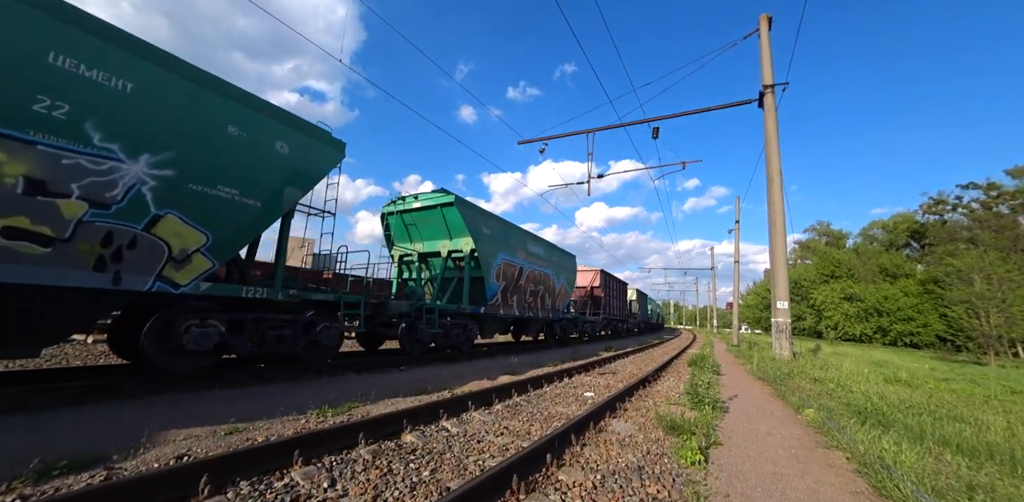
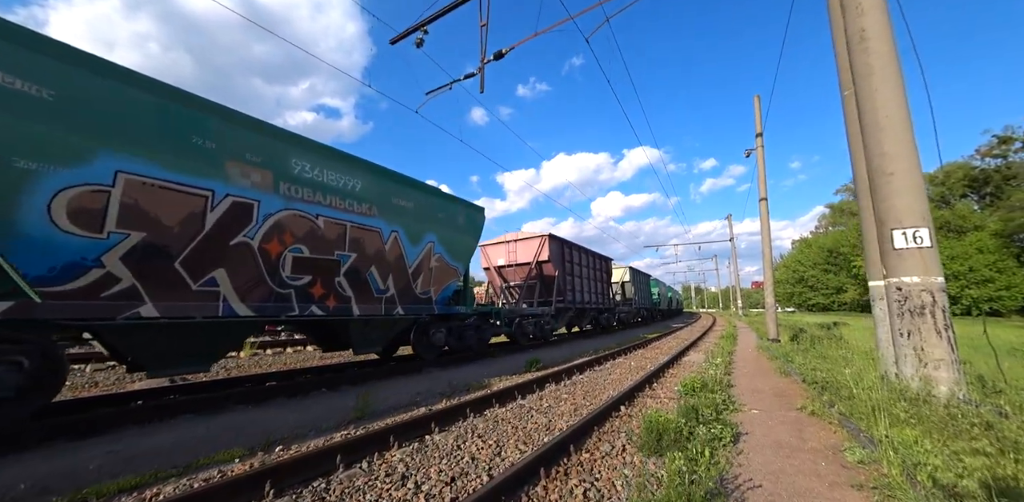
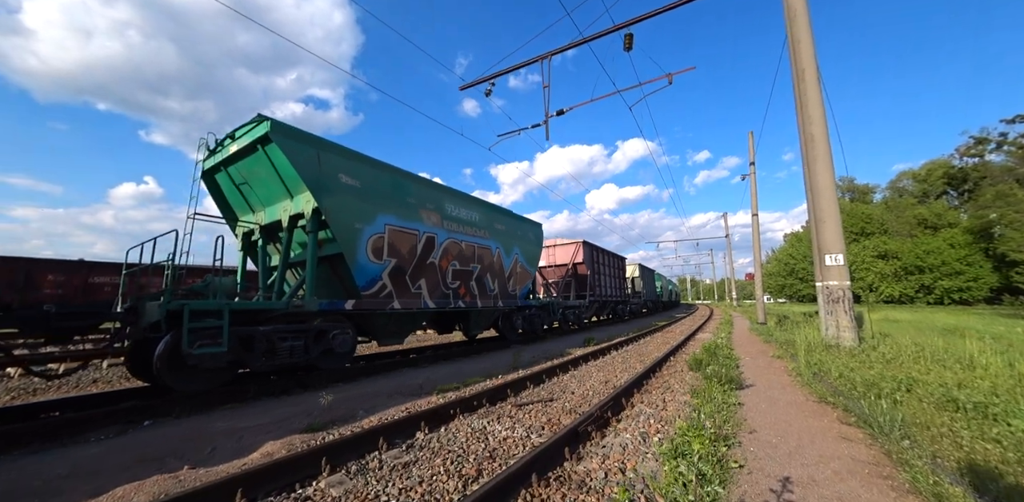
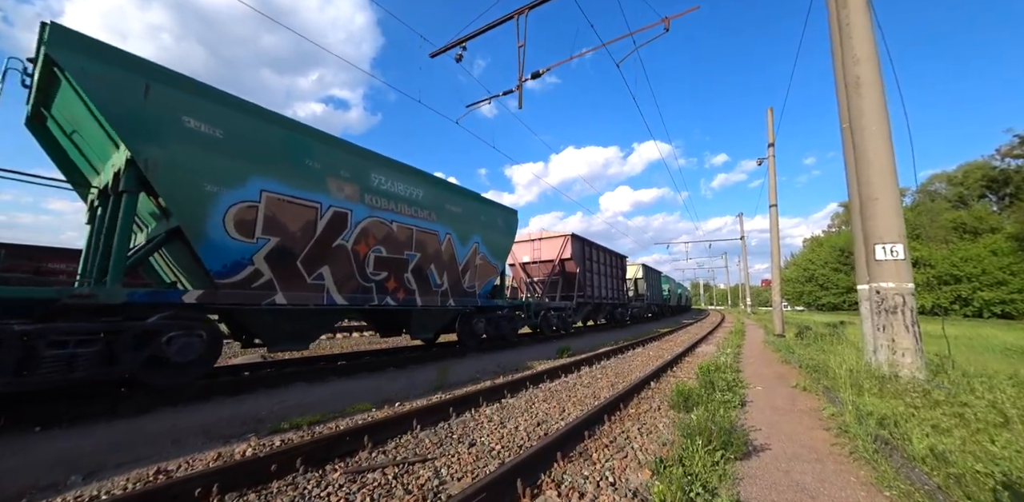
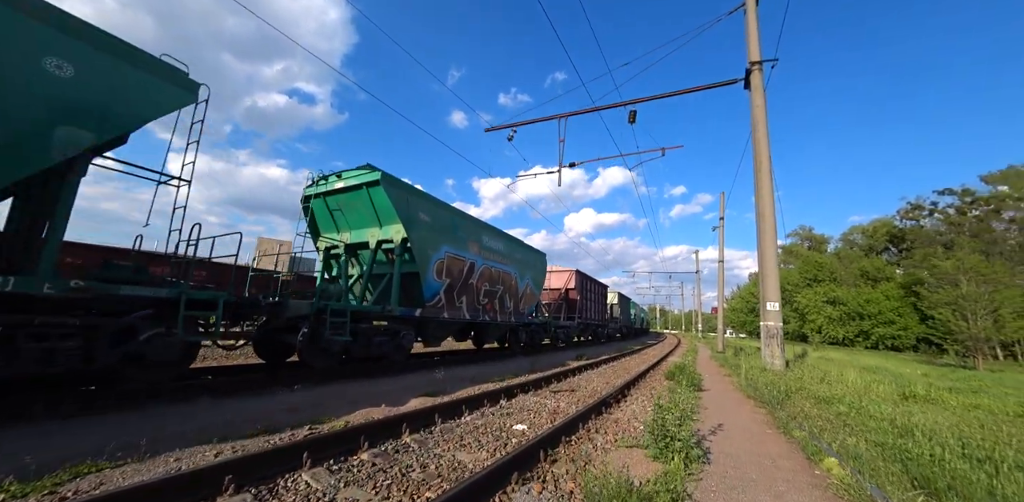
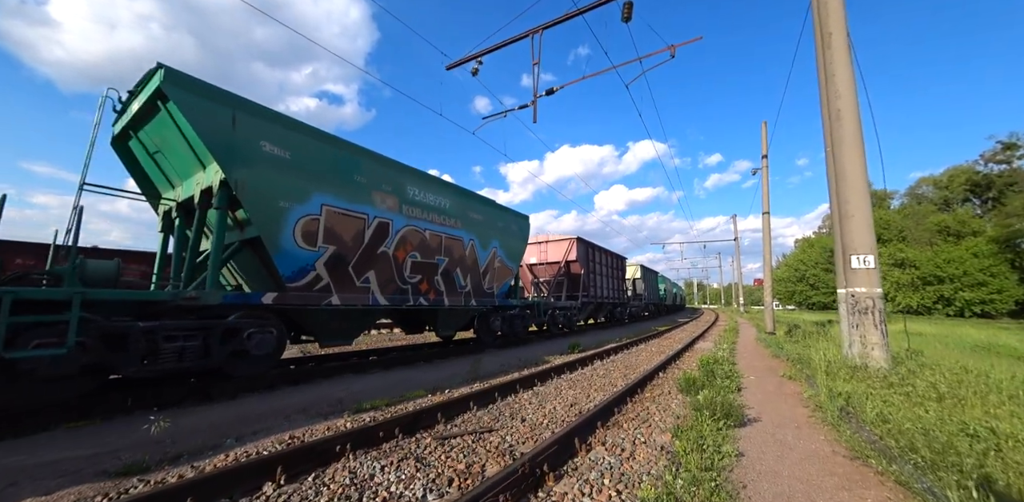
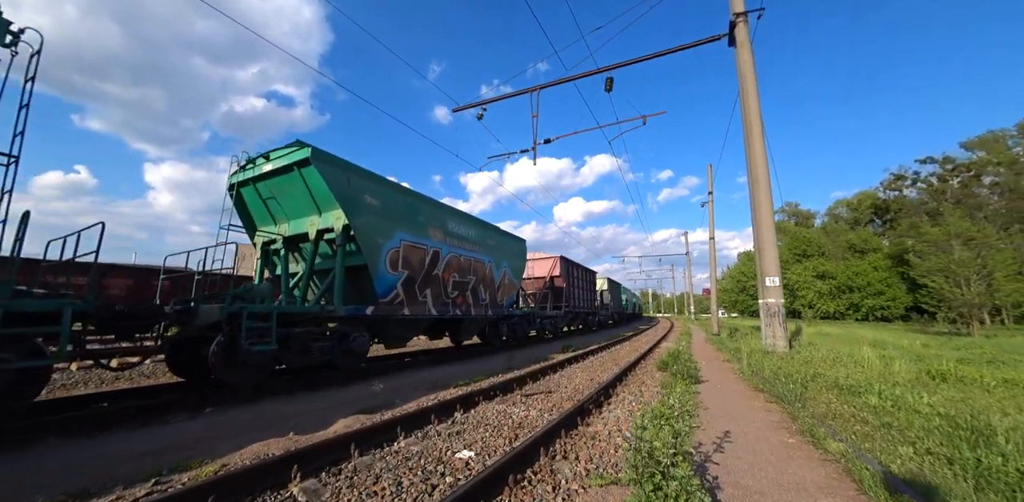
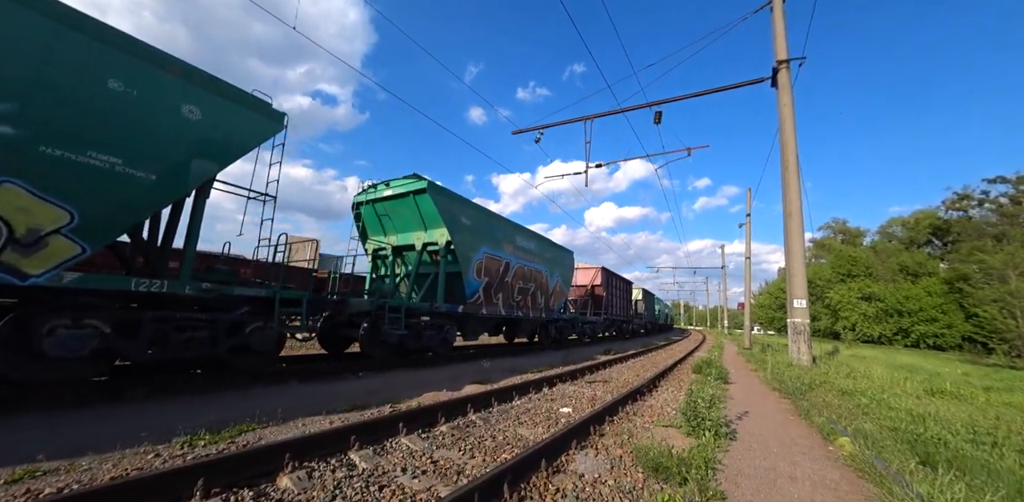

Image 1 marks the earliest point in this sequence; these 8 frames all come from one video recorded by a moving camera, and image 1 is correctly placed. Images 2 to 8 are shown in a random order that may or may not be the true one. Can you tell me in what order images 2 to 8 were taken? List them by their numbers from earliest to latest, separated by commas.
8, 5, 7, 3, 6, 4, 2
